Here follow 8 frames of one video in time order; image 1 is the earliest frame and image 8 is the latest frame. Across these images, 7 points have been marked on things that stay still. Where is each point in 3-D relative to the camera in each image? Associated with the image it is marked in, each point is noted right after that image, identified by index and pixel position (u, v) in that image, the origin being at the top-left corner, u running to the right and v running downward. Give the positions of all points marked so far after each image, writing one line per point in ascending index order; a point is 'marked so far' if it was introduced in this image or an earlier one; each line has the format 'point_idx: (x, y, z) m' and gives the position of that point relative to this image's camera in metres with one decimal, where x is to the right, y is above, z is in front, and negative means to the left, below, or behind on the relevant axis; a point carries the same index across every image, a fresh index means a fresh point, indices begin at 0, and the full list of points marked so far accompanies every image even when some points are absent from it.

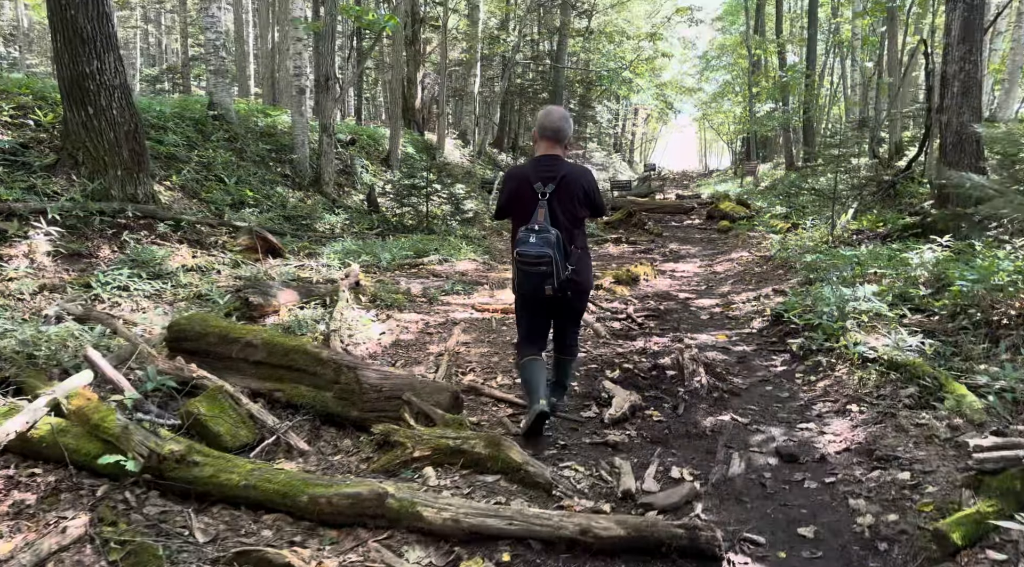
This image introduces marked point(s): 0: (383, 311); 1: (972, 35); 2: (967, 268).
0: (-1.2, -0.3, +6.8) m
1: (+5.6, +3.0, +8.9) m
2: (+4.0, +0.1, +6.5) m
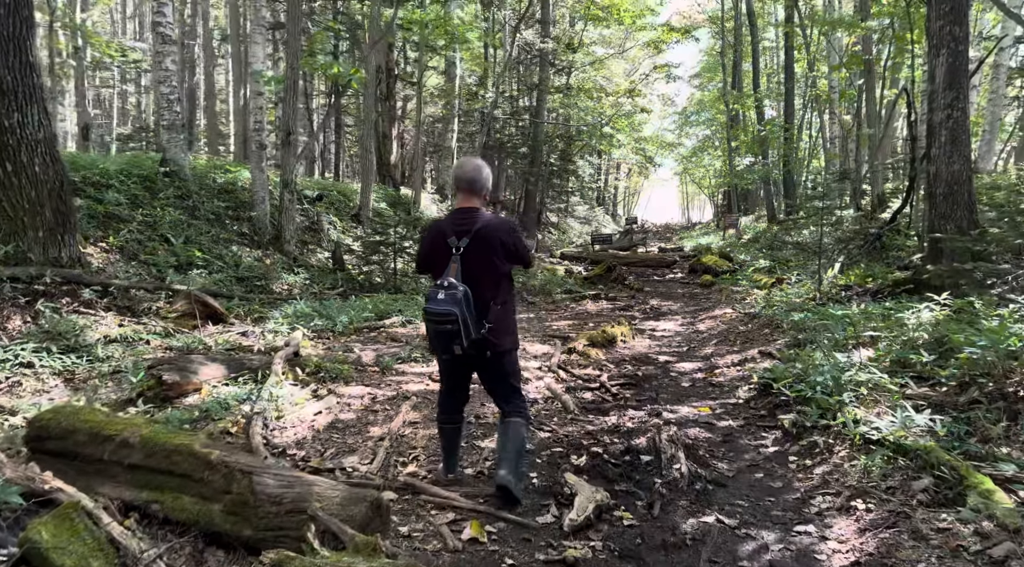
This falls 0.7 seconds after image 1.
0: (-1.5, -0.8, +6.1) m
1: (+5.1, +2.3, +8.5) m
2: (+3.6, -0.4, +5.9) m
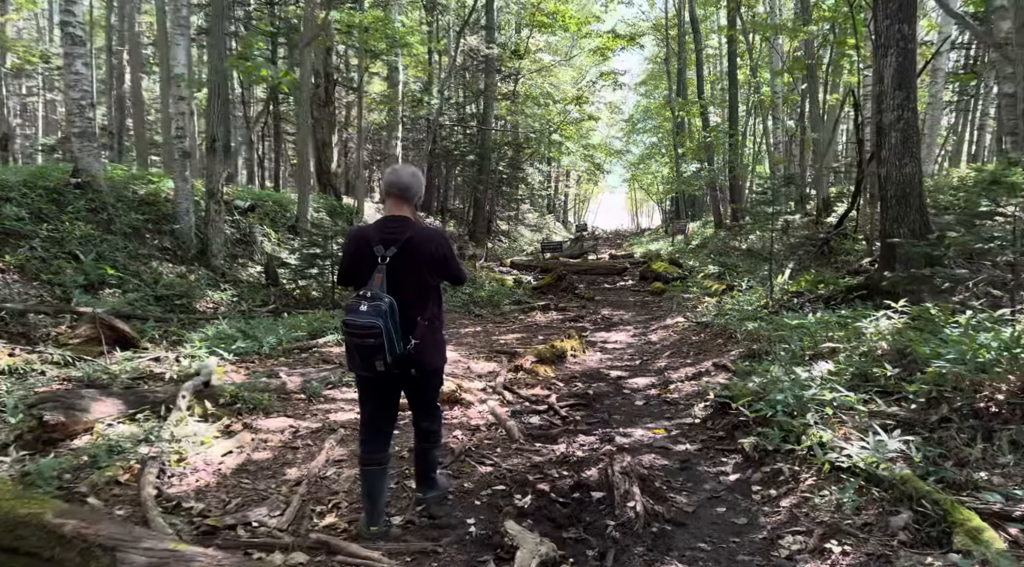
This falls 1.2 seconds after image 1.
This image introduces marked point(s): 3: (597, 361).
0: (-2.0, -1.0, +5.5) m
1: (+4.4, +2.3, +8.4) m
2: (+3.2, -0.5, +5.6) m
3: (+1.0, -0.9, +8.7) m
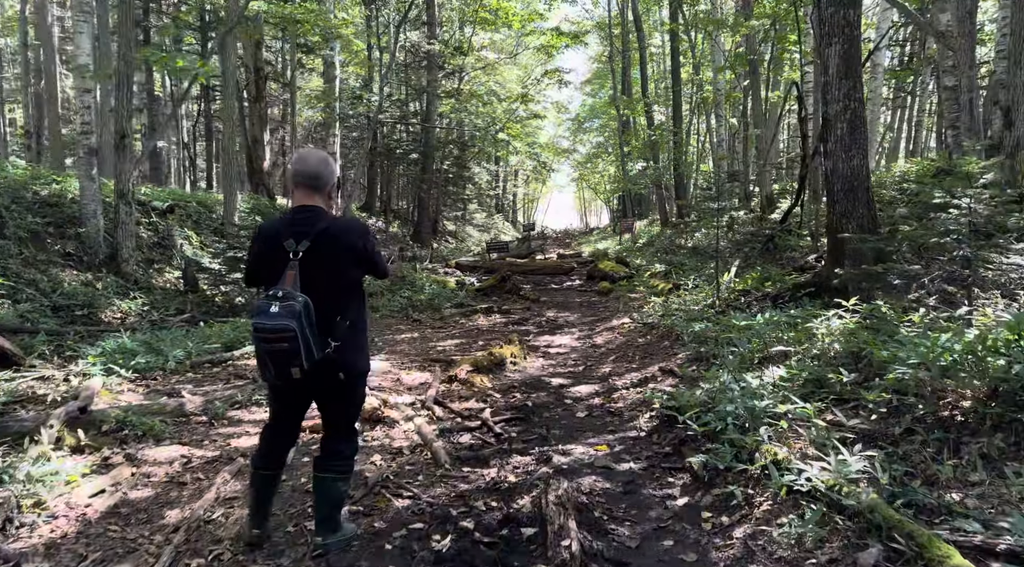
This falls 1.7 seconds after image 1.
0: (-2.5, -1.1, +4.8) m
1: (+3.7, +2.3, +8.1) m
2: (+2.7, -0.4, +5.2) m
3: (+0.3, -0.9, +8.1) m
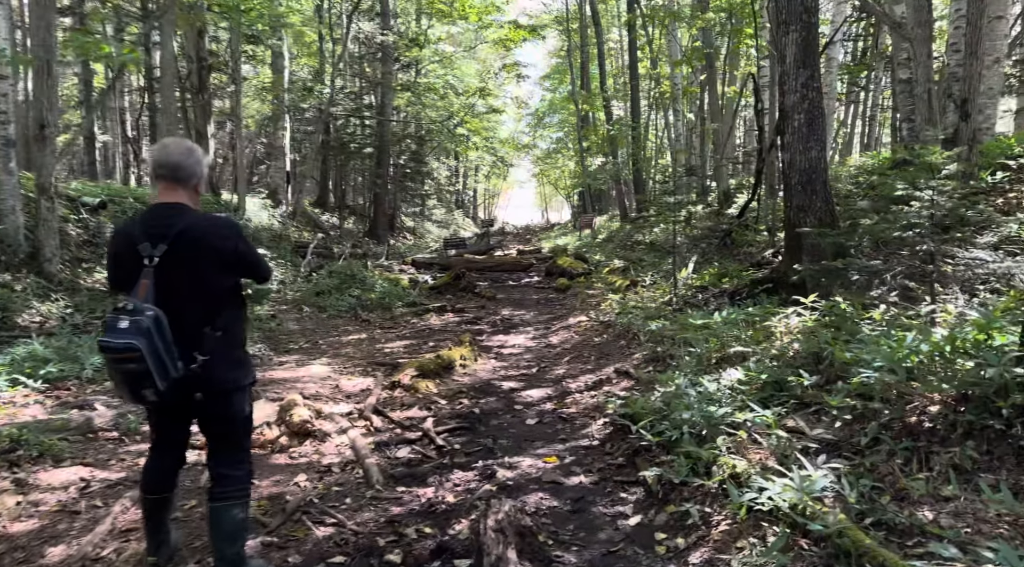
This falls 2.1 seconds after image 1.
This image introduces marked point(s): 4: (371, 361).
0: (-2.8, -1.1, +4.2) m
1: (+3.1, +2.3, +7.8) m
2: (+2.3, -0.4, +4.9) m
3: (-0.2, -0.9, +7.8) m
4: (-1.5, -0.8, +8.1) m
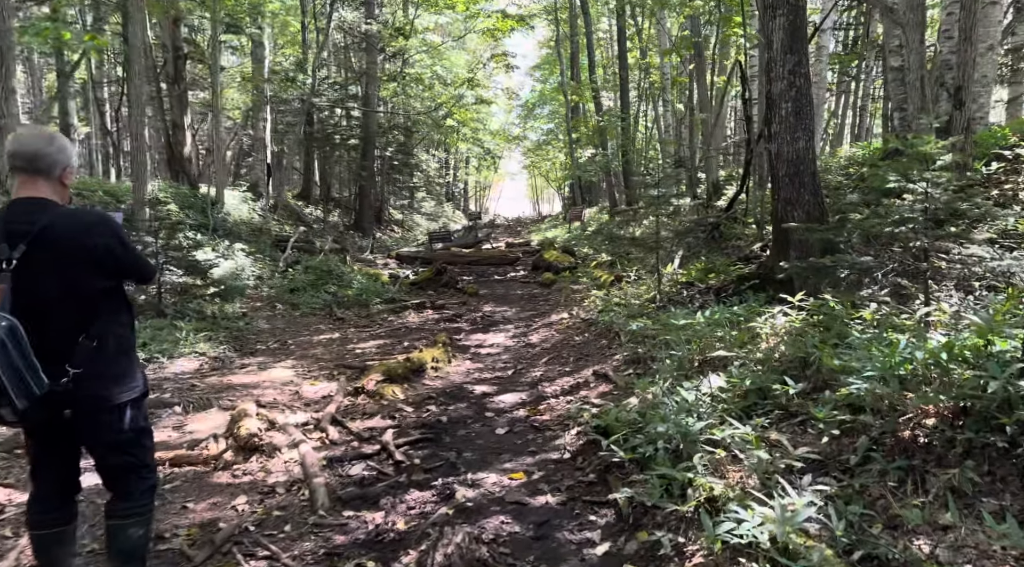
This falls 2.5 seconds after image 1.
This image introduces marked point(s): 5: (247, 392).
0: (-3.0, -1.1, +3.8) m
1: (+2.9, +2.4, +7.5) m
2: (+2.1, -0.4, +4.6) m
3: (-0.5, -0.9, +7.4) m
4: (-1.8, -0.8, +7.7) m
5: (-2.2, -0.9, +6.3) m
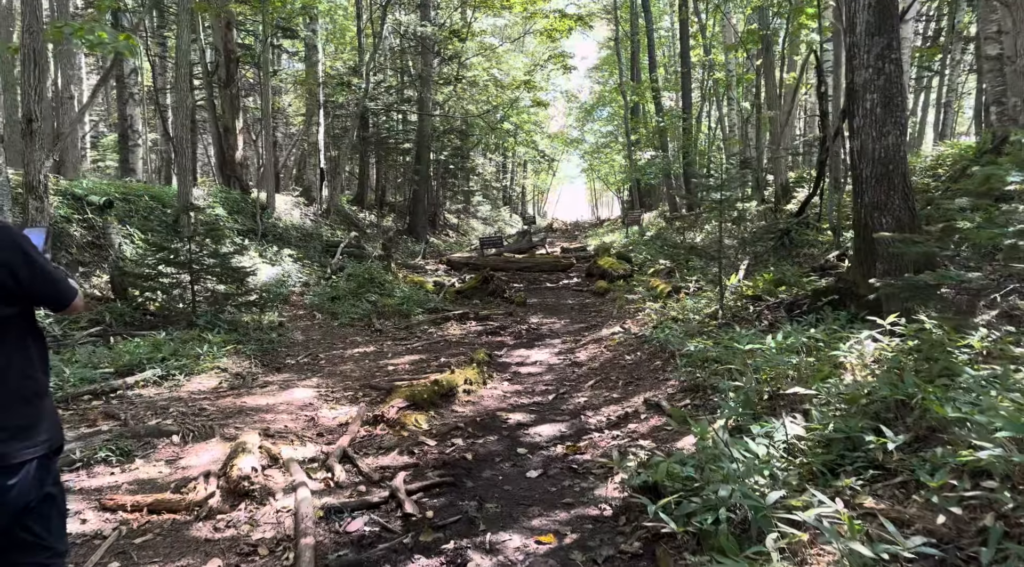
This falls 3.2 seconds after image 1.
0: (-2.9, -1.2, +3.3) m
1: (+3.3, +2.2, +6.5) m
2: (+2.2, -0.6, +3.7) m
3: (-0.1, -1.0, +6.7) m
4: (-1.4, -0.9, +7.1) m
5: (-2.0, -1.0, +5.7) m
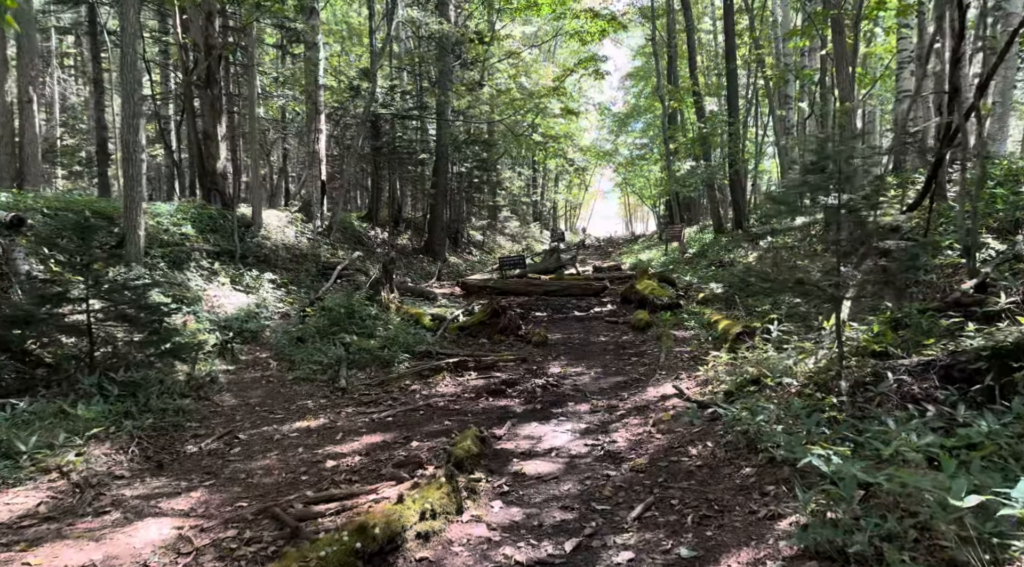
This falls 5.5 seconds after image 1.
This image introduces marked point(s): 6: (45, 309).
0: (-3.1, -1.5, +0.7) m
1: (+3.2, +1.9, +3.6) m
2: (+2.0, -0.8, +0.8) m
3: (-0.2, -1.3, +3.9) m
4: (-1.4, -1.3, +4.4) m
5: (-2.0, -1.4, +3.0) m
6: (-4.4, -0.2, +6.9) m
